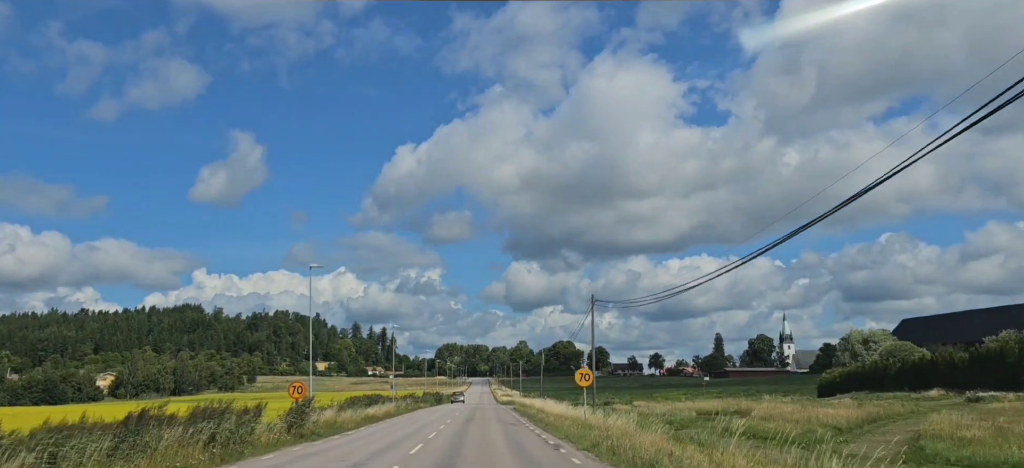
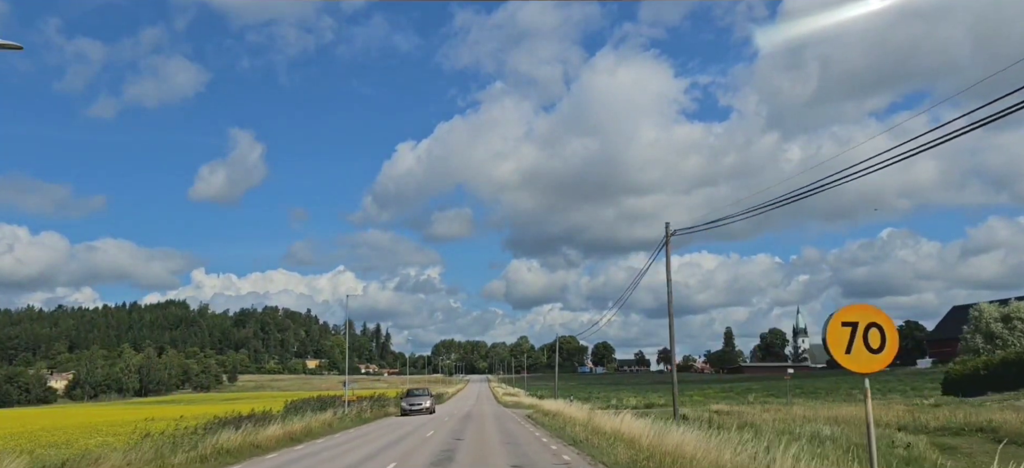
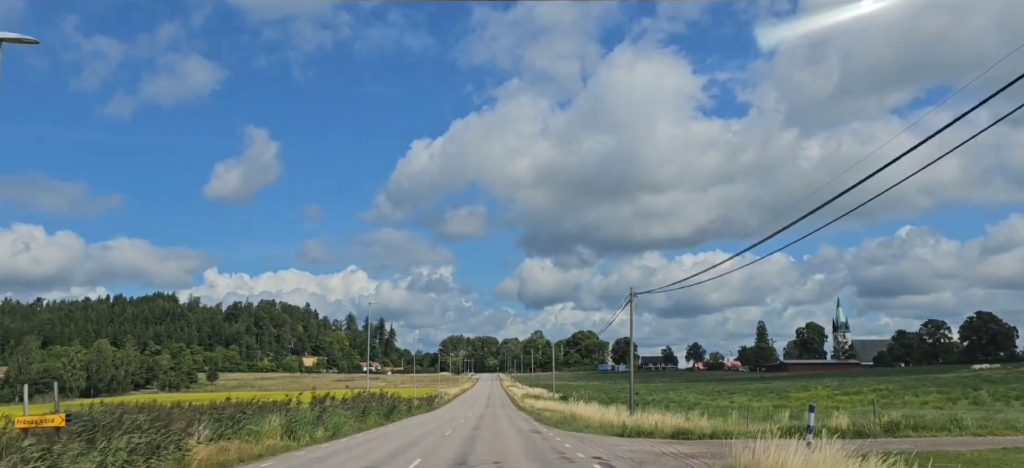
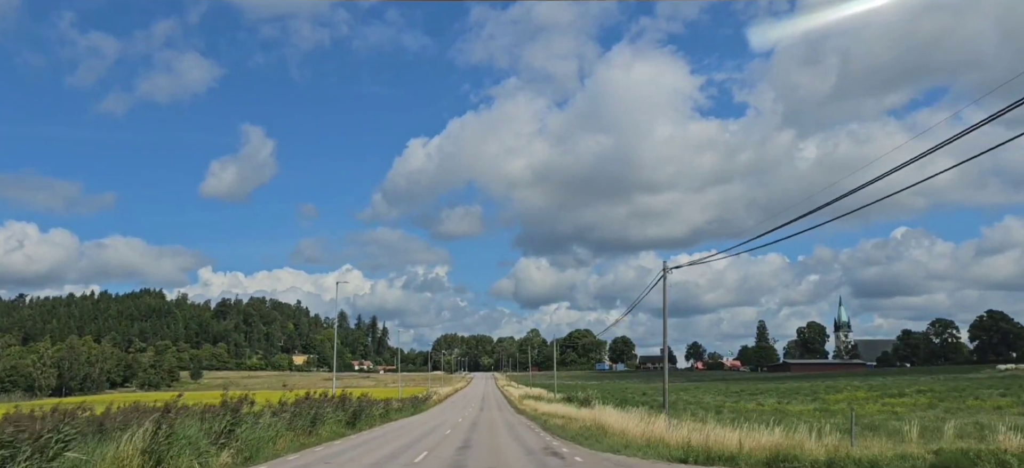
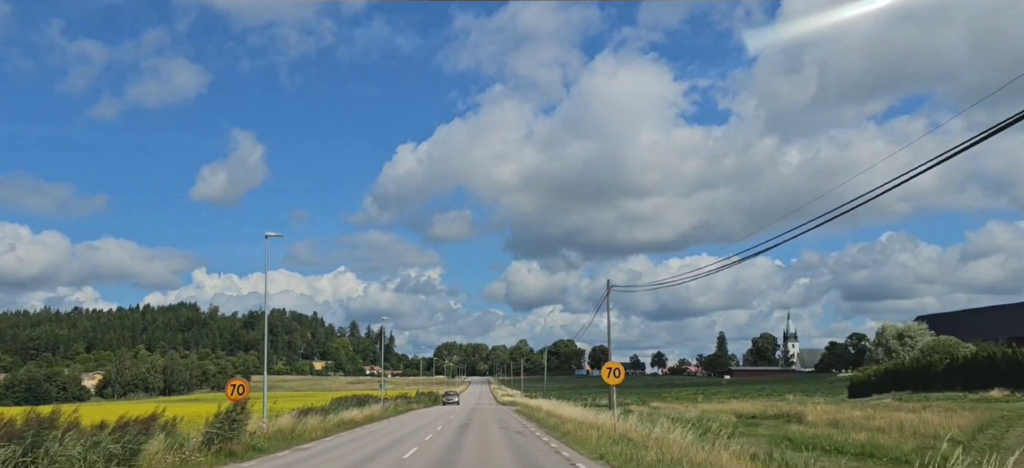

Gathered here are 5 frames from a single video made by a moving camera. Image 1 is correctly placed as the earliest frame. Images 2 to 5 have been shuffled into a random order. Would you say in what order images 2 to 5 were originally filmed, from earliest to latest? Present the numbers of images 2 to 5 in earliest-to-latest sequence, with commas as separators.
5, 2, 3, 4
